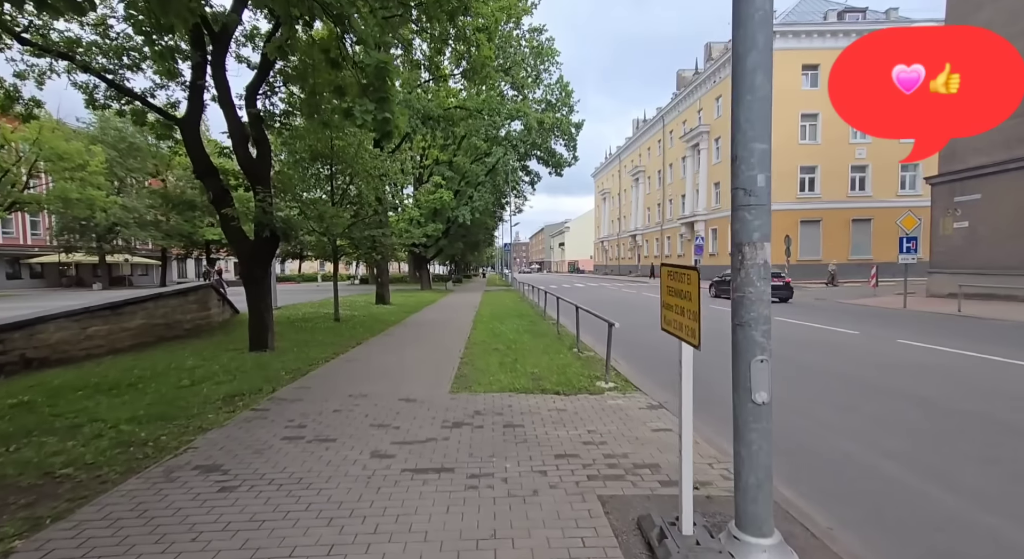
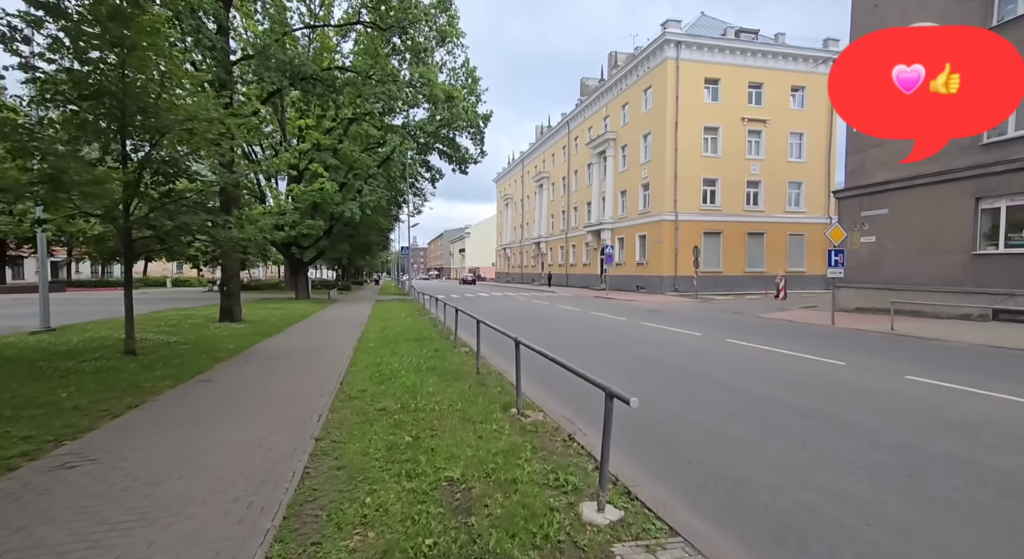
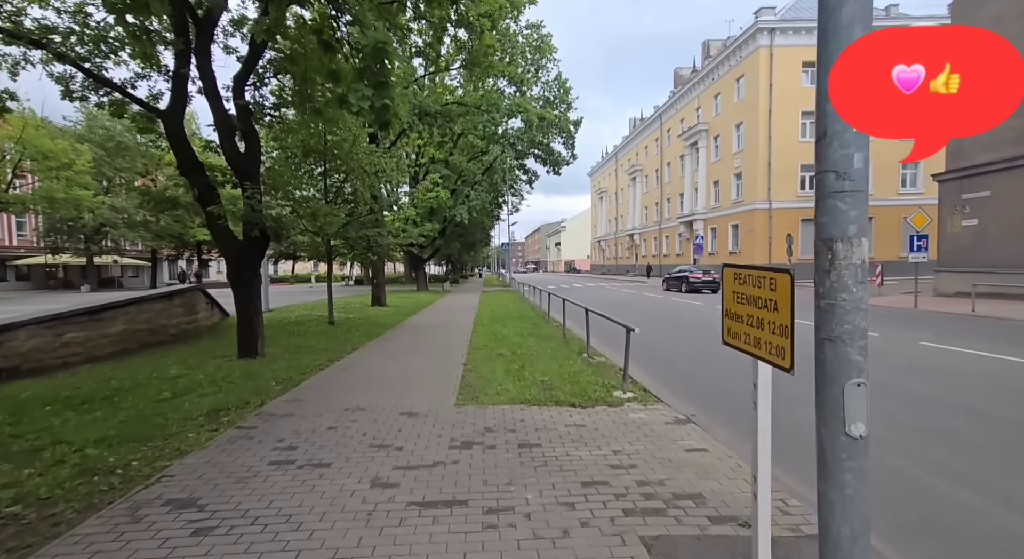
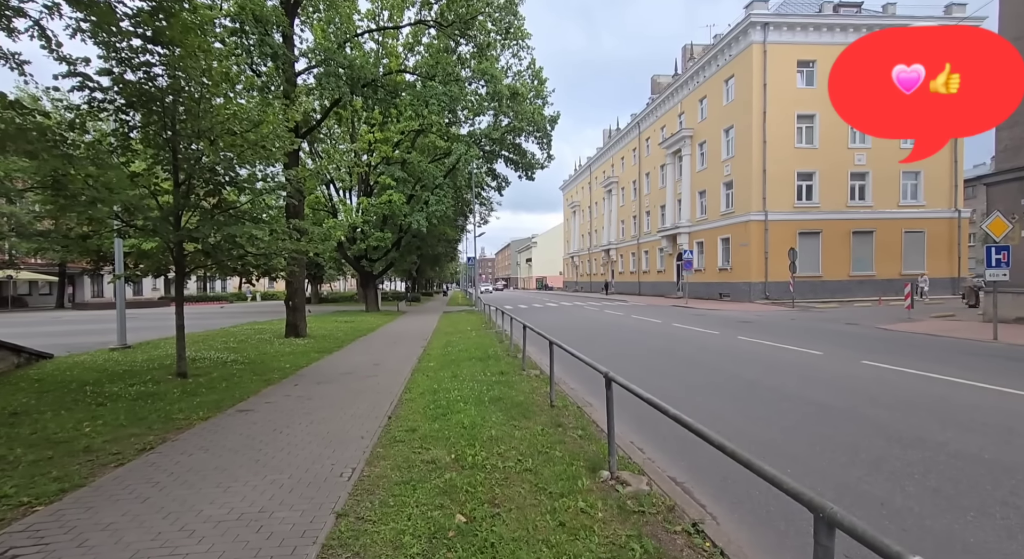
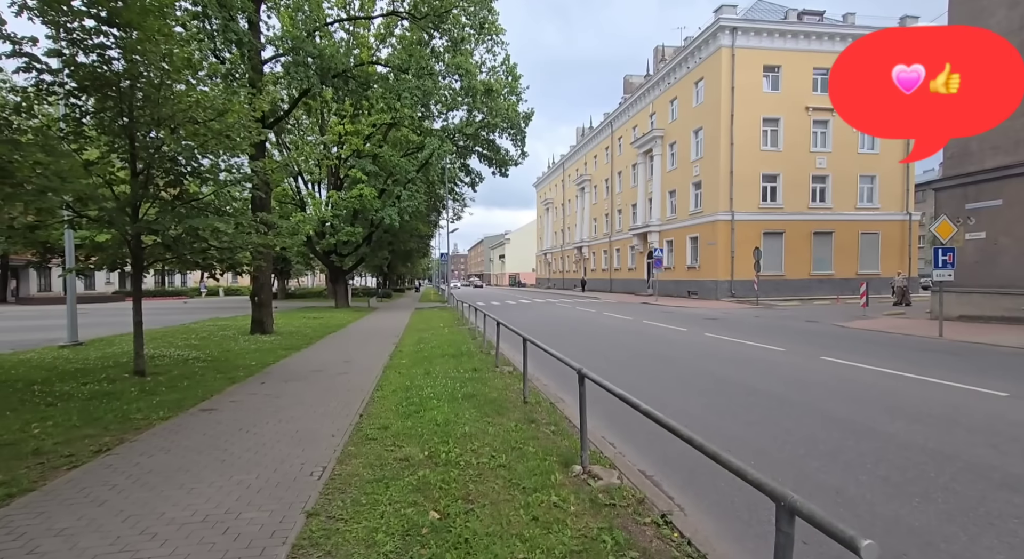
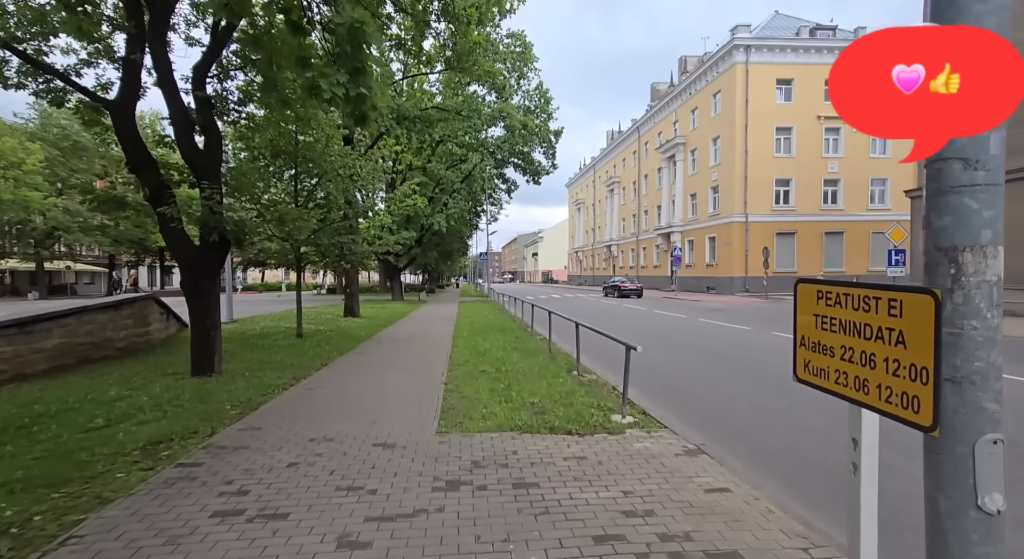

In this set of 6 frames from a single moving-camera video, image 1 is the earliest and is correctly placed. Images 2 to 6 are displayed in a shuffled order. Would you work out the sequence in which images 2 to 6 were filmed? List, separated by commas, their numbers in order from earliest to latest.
3, 6, 2, 5, 4
